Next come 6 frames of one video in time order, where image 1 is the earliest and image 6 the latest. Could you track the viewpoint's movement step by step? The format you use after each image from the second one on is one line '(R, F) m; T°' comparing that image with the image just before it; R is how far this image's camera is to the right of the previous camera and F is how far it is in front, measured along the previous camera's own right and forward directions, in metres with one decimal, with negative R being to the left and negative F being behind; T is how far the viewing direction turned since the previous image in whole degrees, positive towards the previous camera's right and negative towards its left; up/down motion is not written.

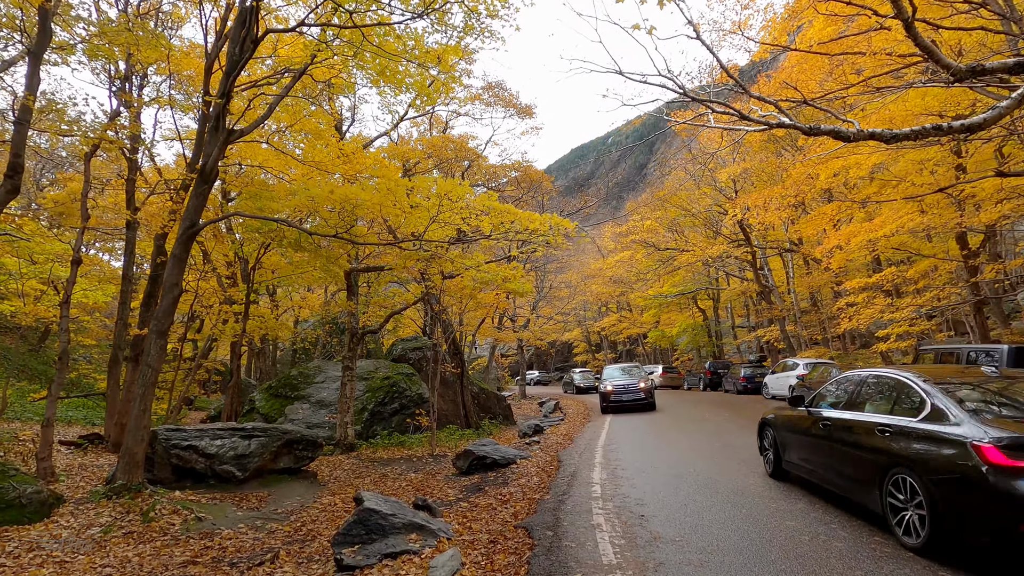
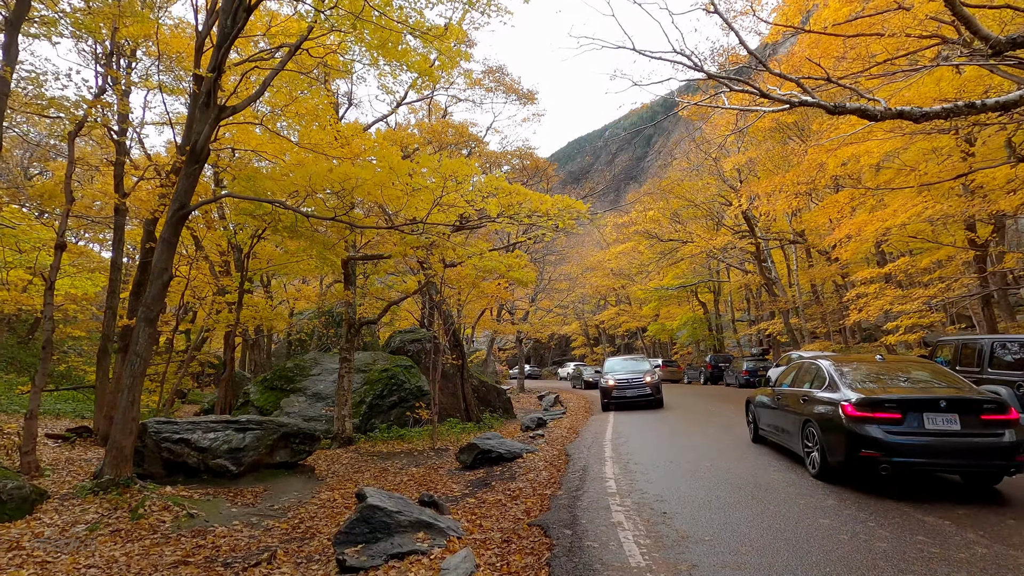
(-0.1, +0.3) m; 0°
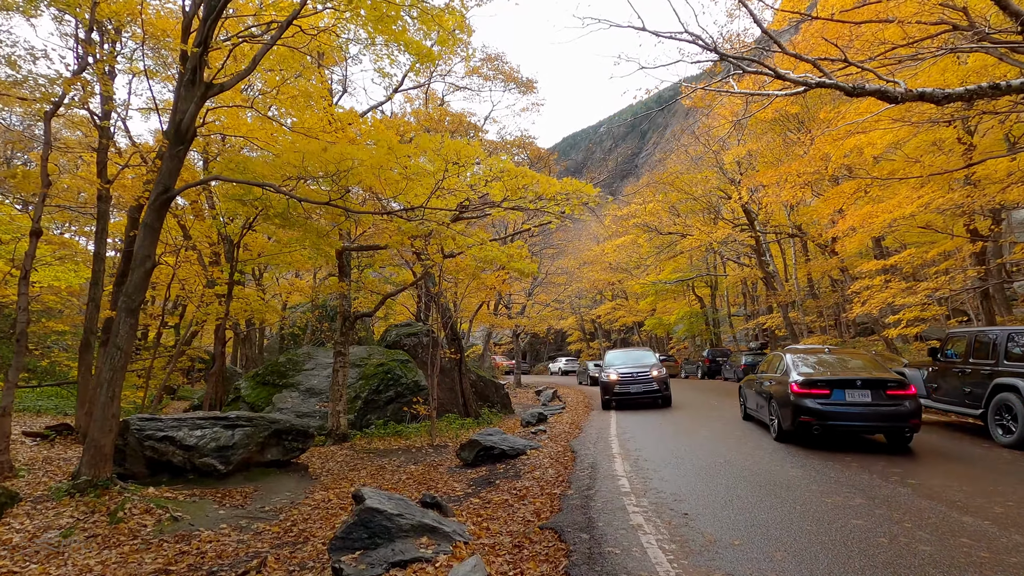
(-0.1, +0.3) m; +1°
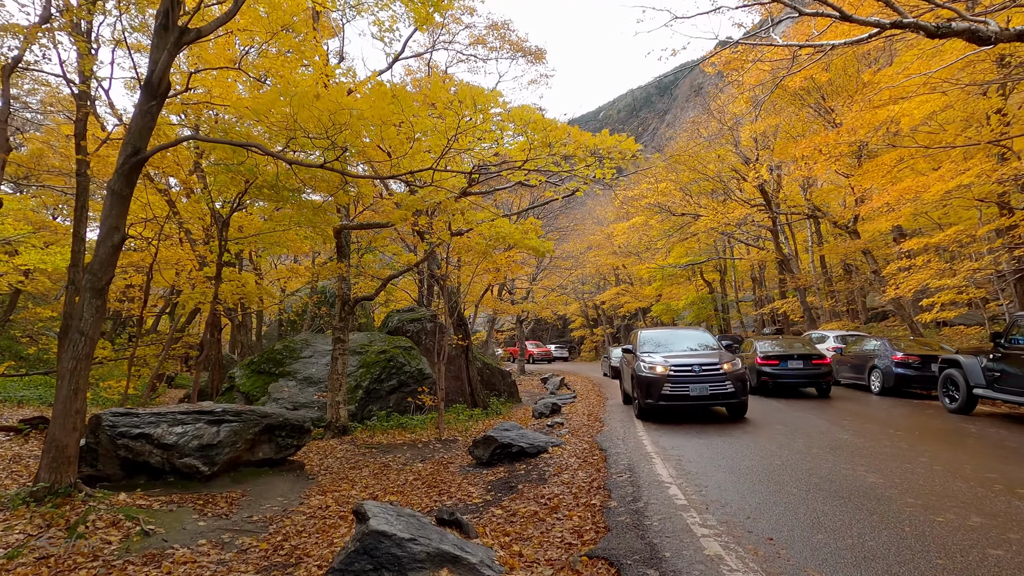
(-0.2, +0.8) m; 0°
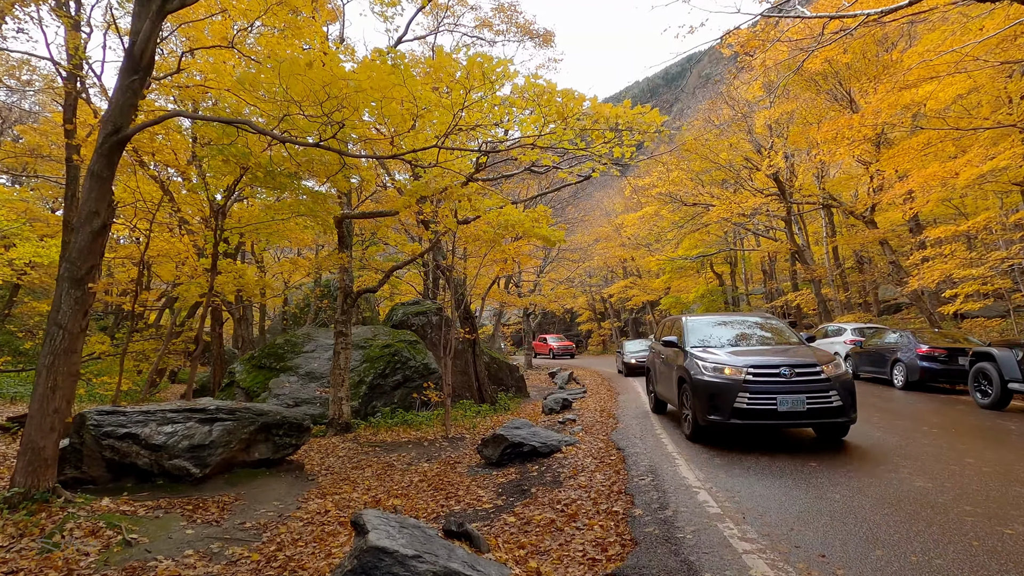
(-0.1, +0.4) m; -1°
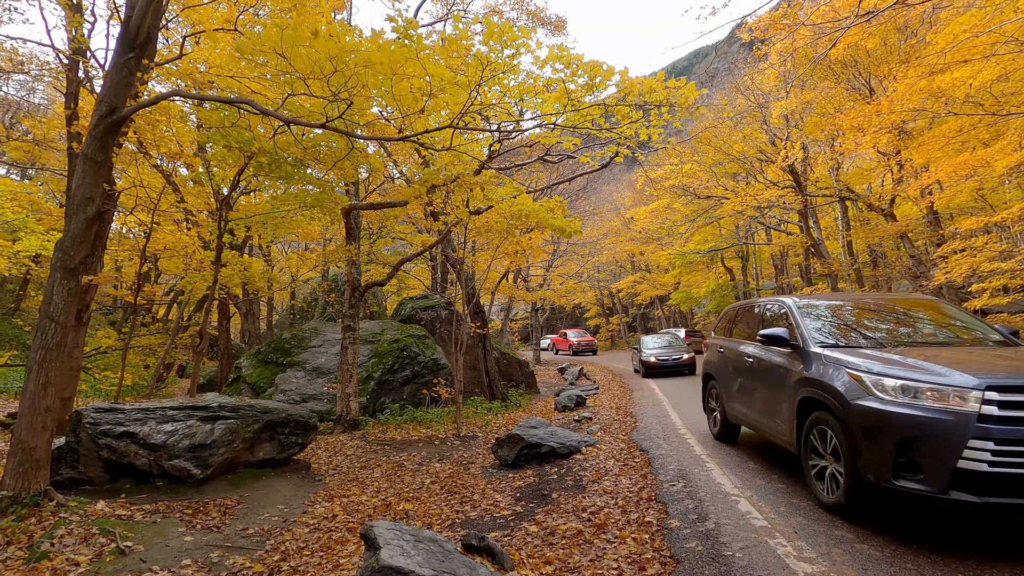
(-0.1, +0.3) m; -1°
